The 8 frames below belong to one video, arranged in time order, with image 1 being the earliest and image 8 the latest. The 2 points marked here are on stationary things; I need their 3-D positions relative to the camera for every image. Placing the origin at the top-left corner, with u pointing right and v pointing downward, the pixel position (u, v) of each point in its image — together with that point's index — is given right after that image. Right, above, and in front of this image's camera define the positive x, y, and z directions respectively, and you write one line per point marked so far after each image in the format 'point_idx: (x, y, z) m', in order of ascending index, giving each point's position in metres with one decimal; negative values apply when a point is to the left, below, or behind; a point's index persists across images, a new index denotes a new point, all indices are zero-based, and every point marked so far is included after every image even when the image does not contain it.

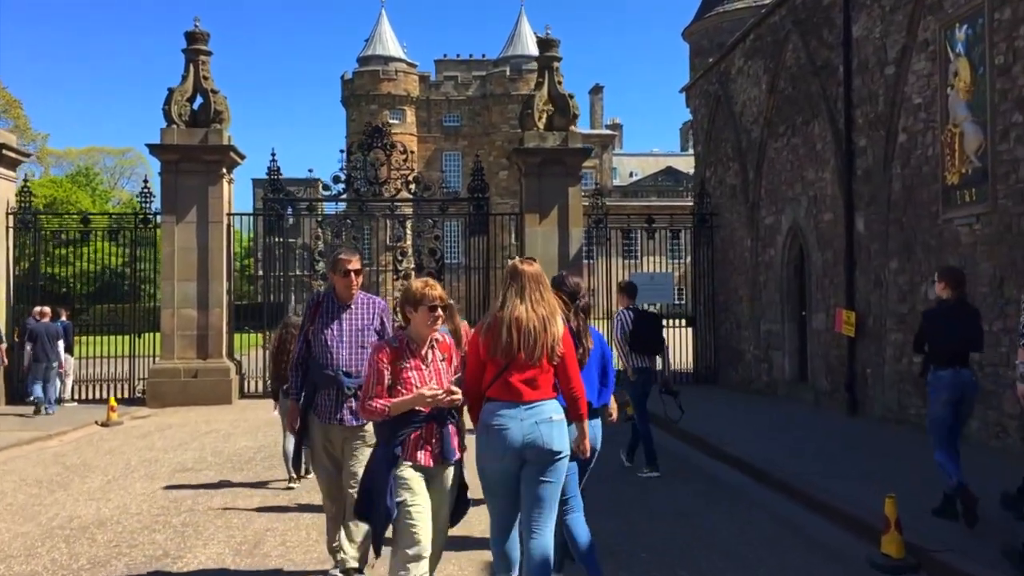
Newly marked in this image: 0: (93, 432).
0: (-4.9, -1.7, +11.2) m
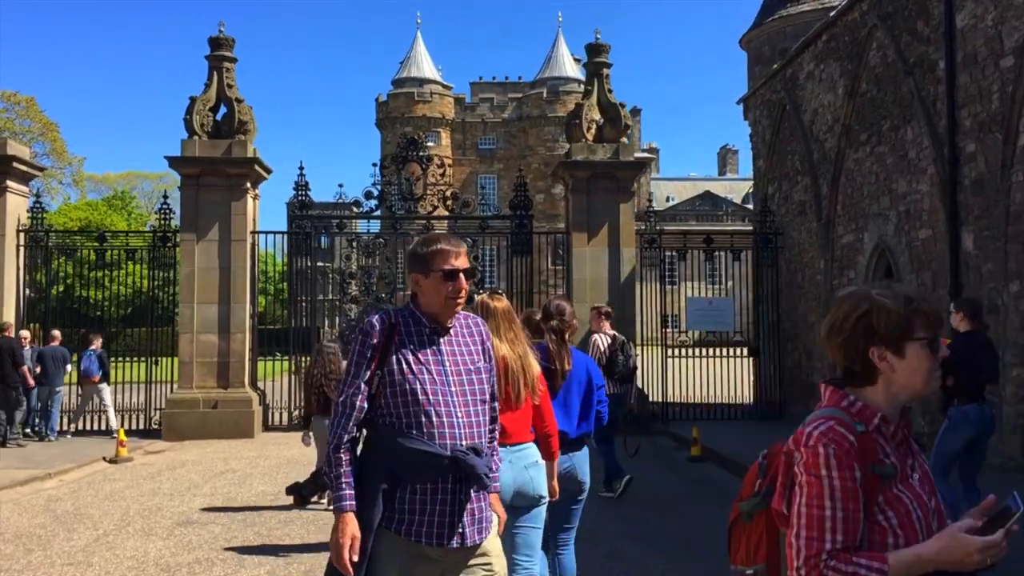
0: (-4.3, -1.9, +10.1) m
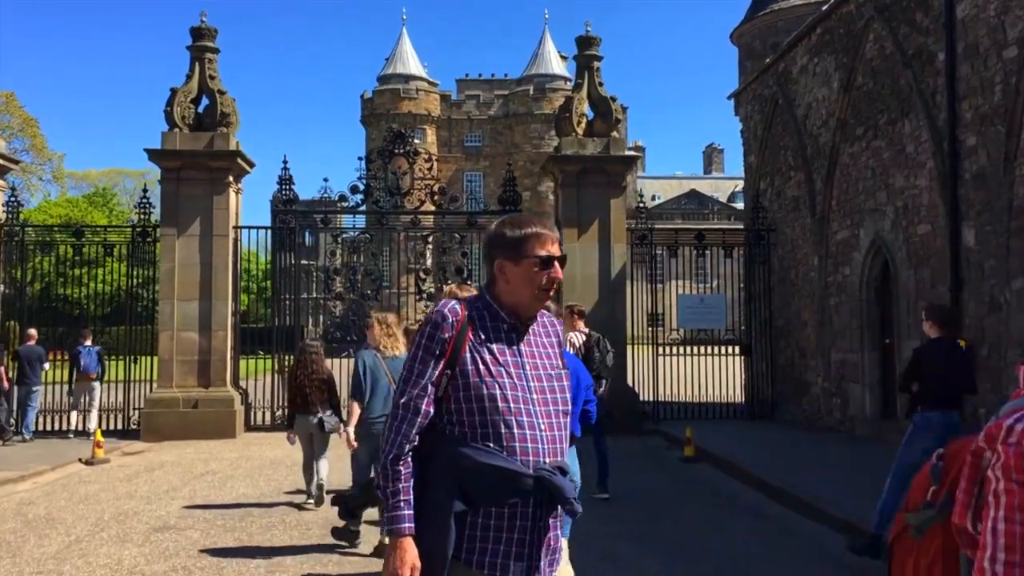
0: (-4.5, -1.9, +9.8) m
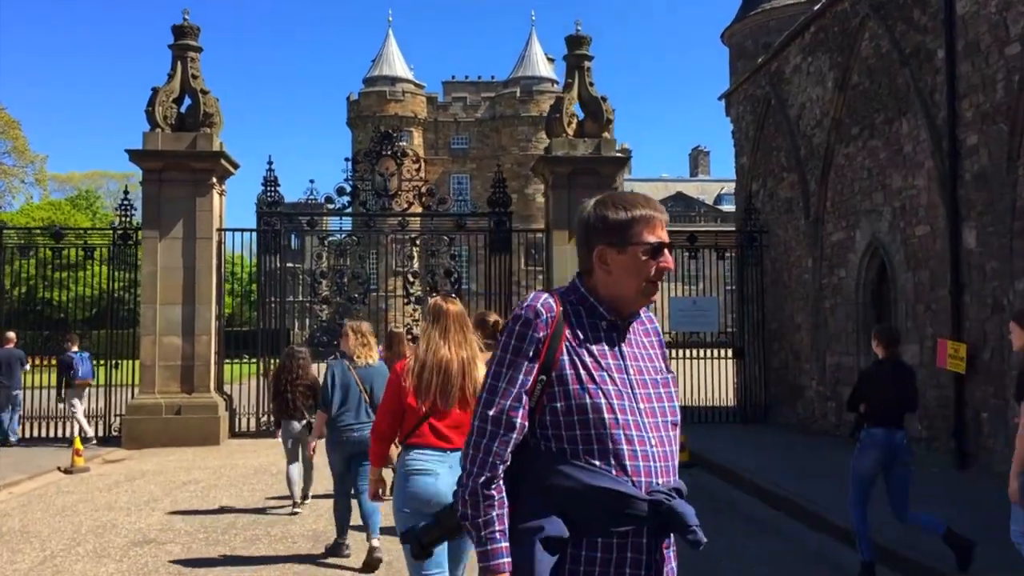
0: (-4.5, -1.9, +9.5) m
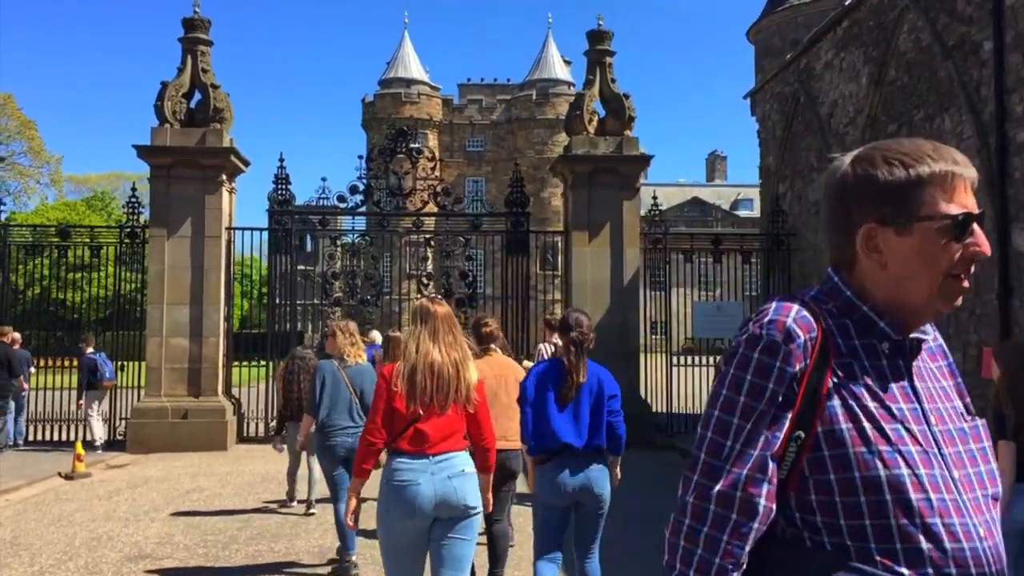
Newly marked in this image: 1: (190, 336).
0: (-4.4, -1.9, +9.1) m
1: (-4.0, -0.6, +12.1) m
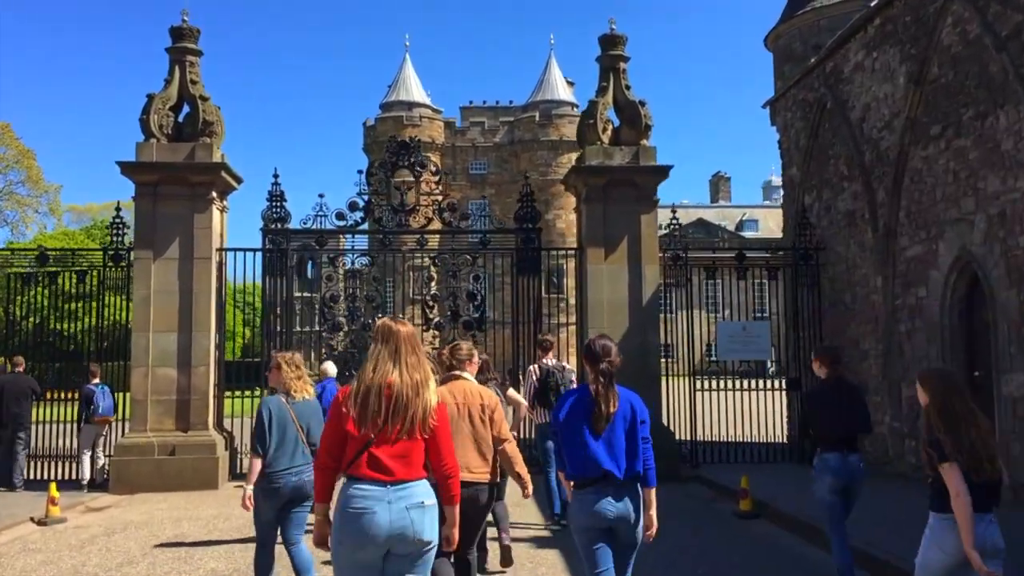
0: (-4.2, -2.1, +8.2) m
1: (-3.9, -0.9, +11.2) m
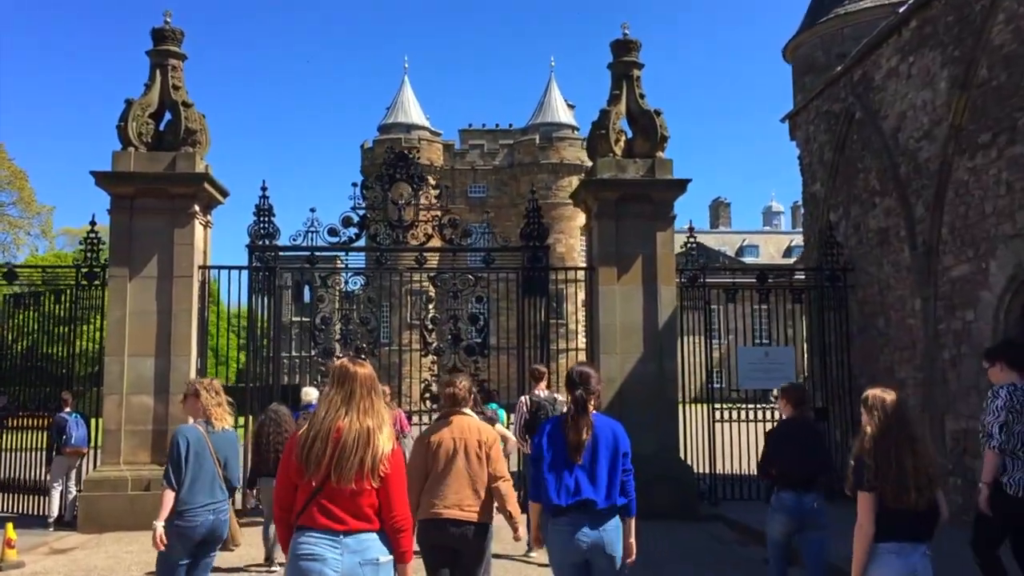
0: (-4.2, -2.3, +7.3) m
1: (-3.8, -1.1, +10.3) m
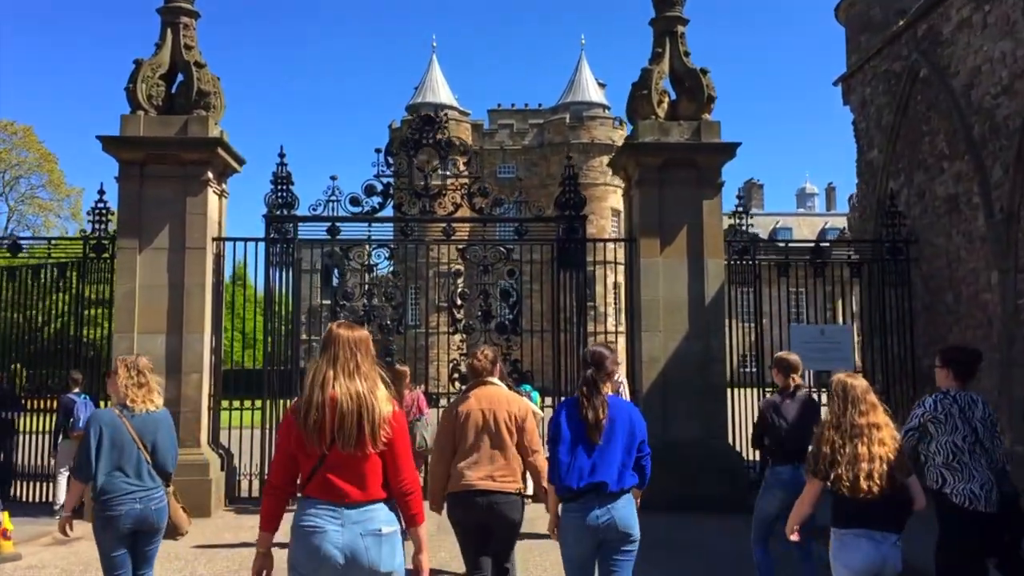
0: (-3.9, -2.1, +6.7) m
1: (-3.5, -0.8, +9.7) m
